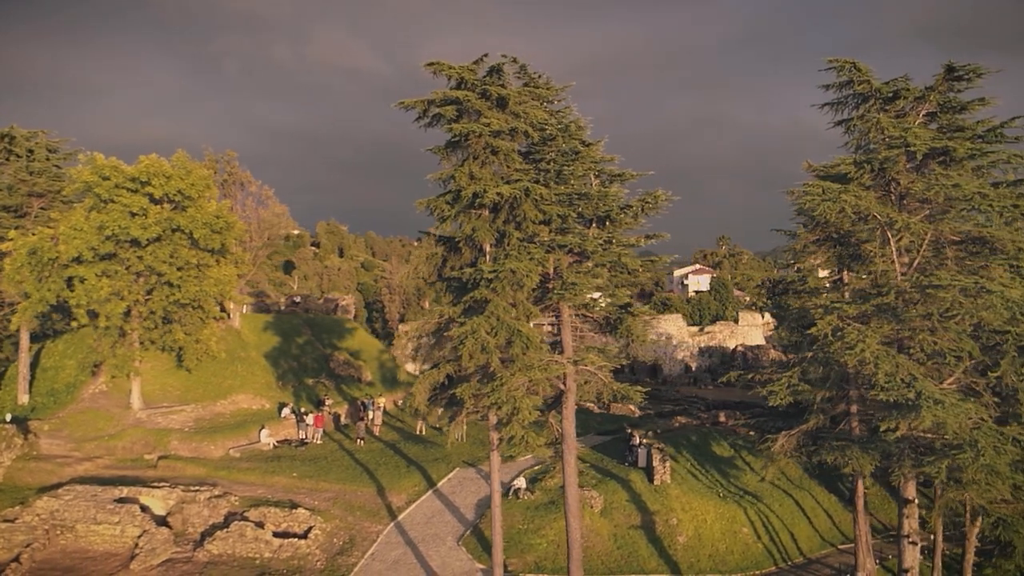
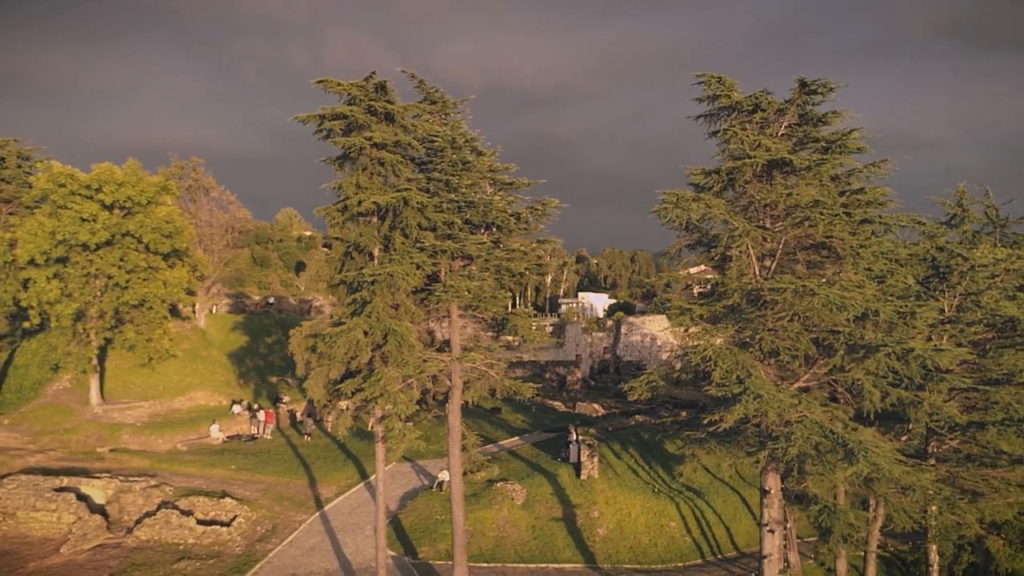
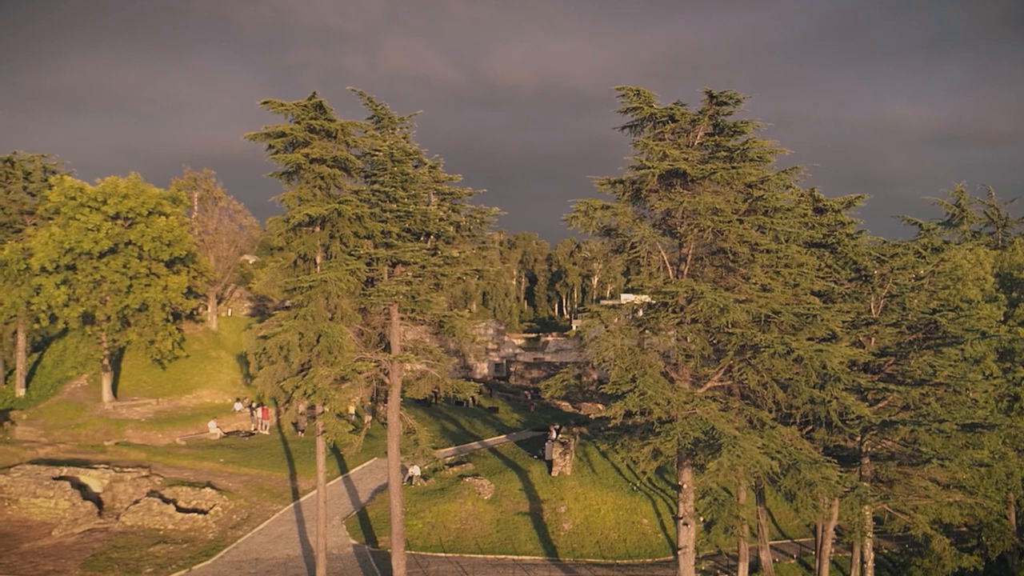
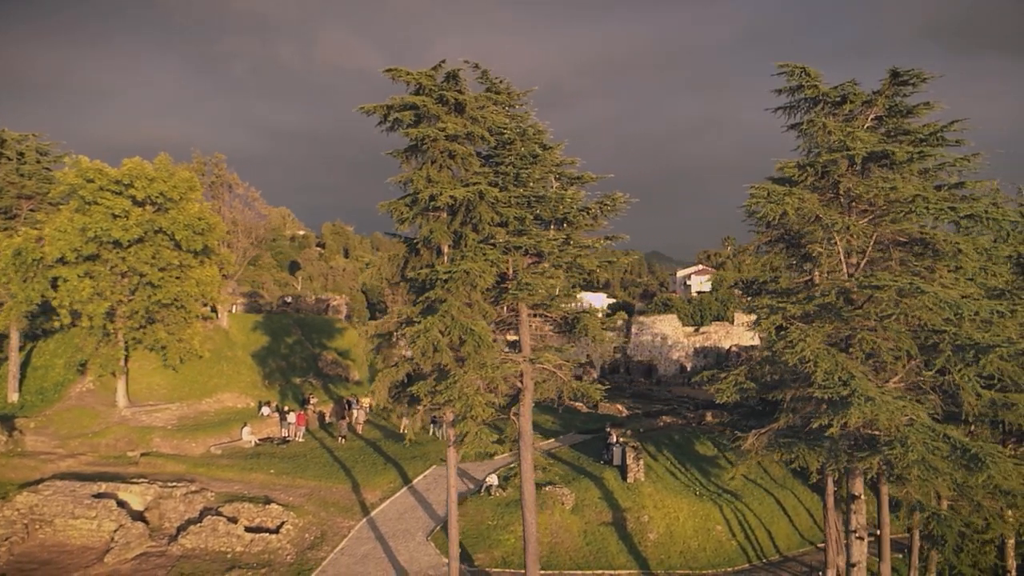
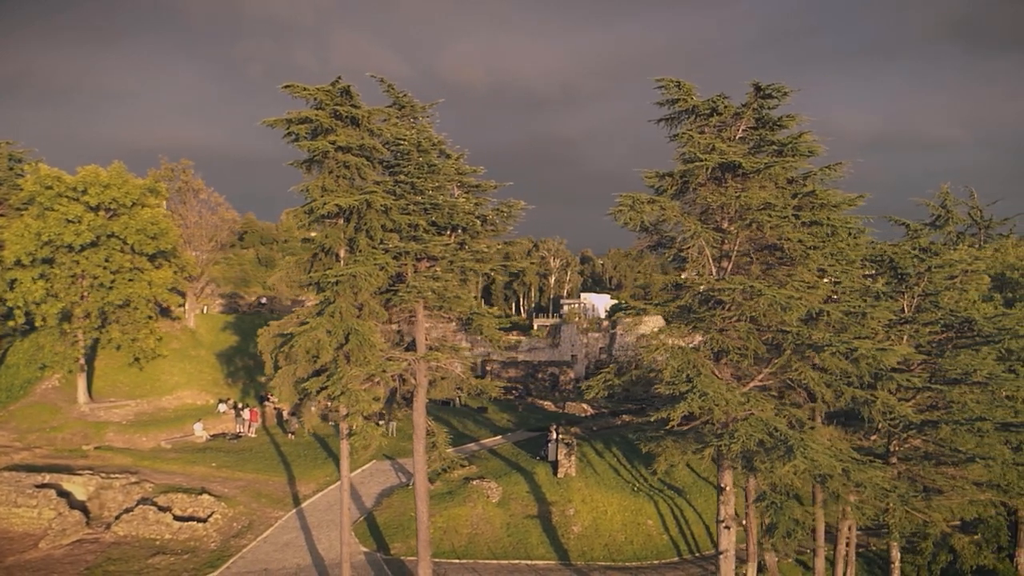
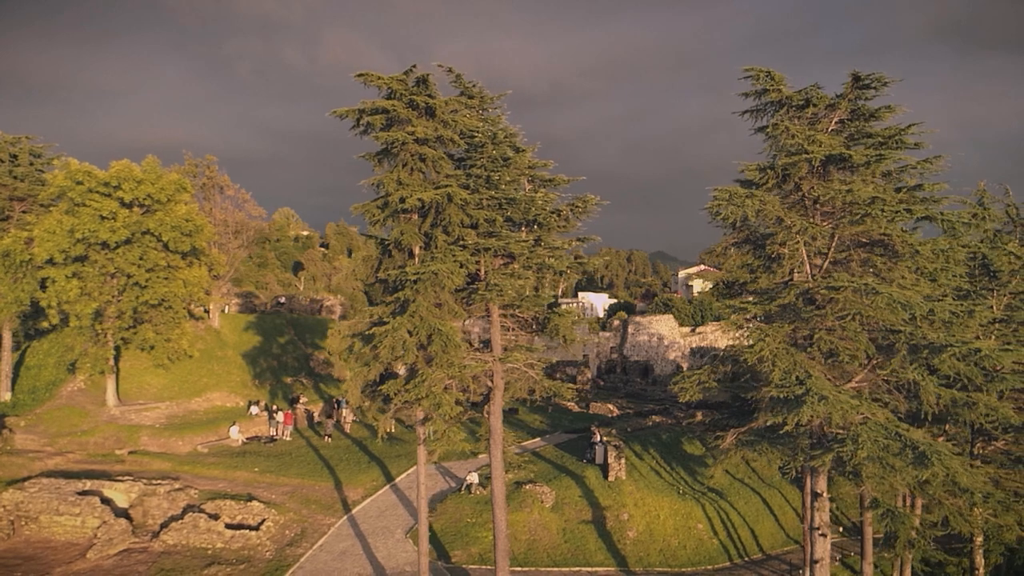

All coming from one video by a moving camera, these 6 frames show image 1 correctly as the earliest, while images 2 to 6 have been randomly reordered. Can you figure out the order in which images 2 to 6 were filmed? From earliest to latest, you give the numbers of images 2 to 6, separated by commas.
4, 6, 2, 5, 3
